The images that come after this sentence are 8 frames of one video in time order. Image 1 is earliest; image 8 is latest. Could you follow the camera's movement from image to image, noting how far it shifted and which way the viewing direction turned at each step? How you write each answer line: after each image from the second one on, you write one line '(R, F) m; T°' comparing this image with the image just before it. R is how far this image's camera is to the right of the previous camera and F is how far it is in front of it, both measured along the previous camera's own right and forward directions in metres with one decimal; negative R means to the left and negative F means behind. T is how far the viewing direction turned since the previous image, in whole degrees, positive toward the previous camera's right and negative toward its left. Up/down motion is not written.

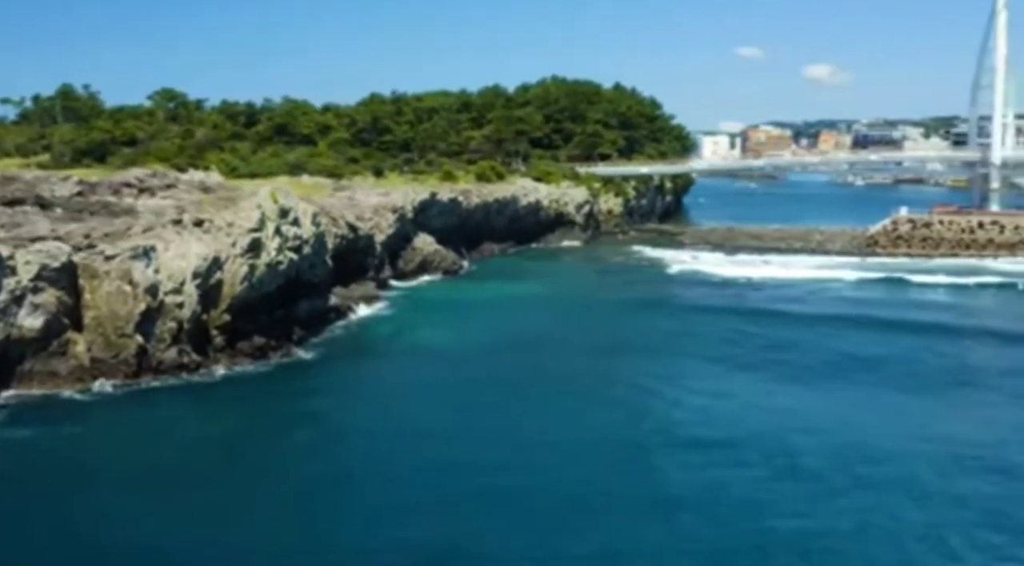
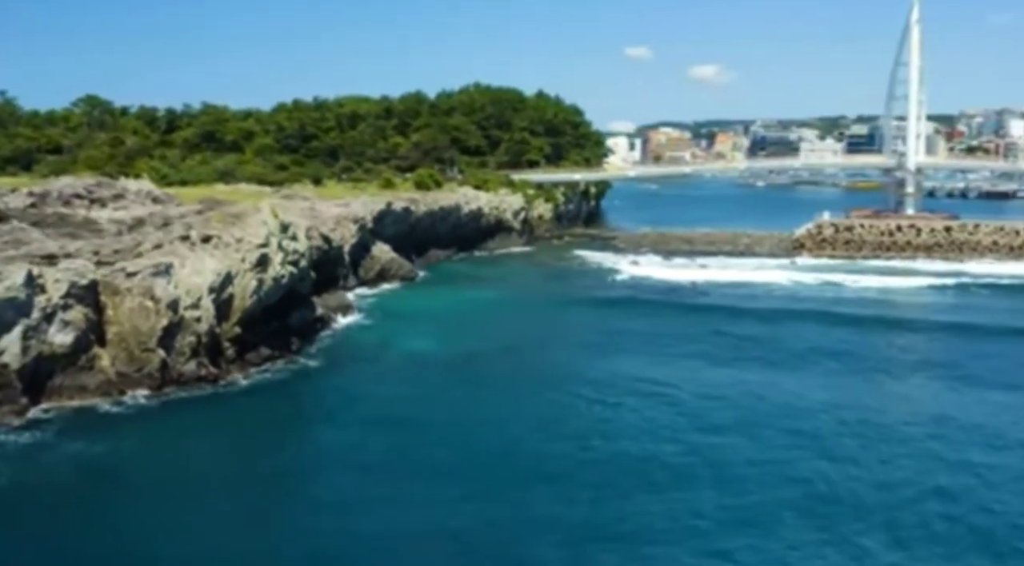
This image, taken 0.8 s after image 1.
(-1.6, -0.9) m; +5°
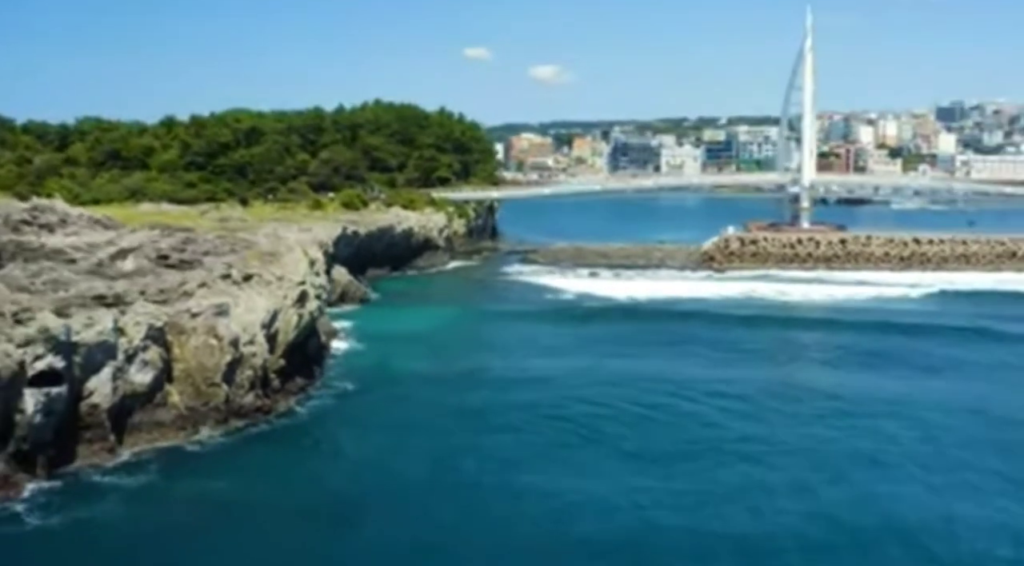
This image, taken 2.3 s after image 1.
(-2.8, -1.5) m; +7°
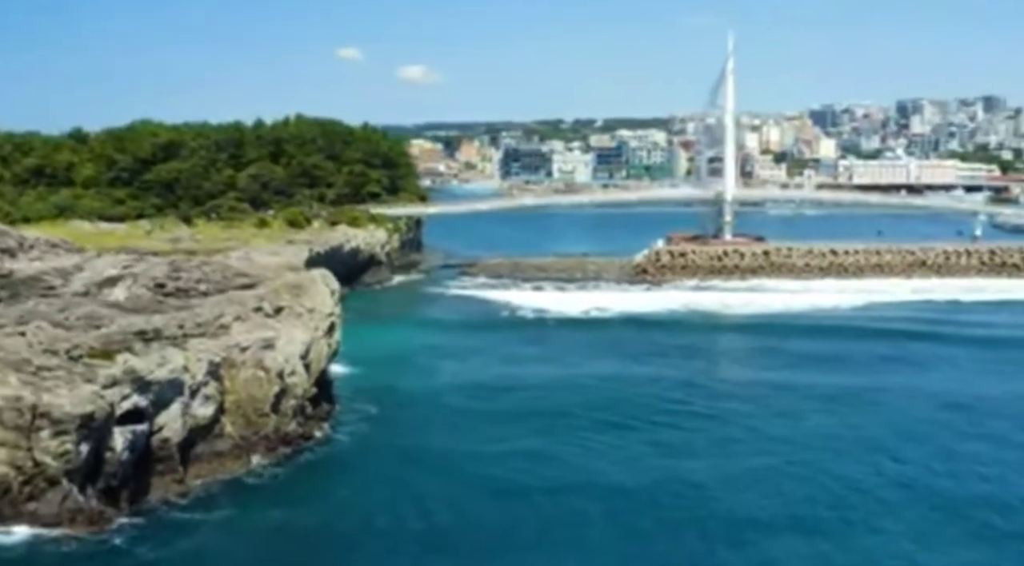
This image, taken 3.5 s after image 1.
(-2.4, -1.2) m; +6°
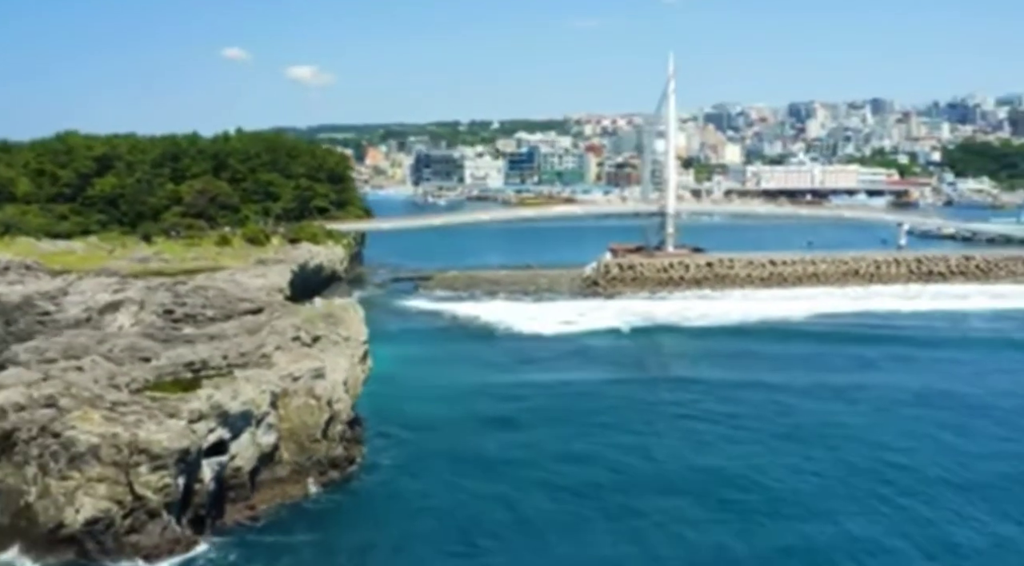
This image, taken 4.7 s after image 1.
(-2.2, -1.0) m; +5°
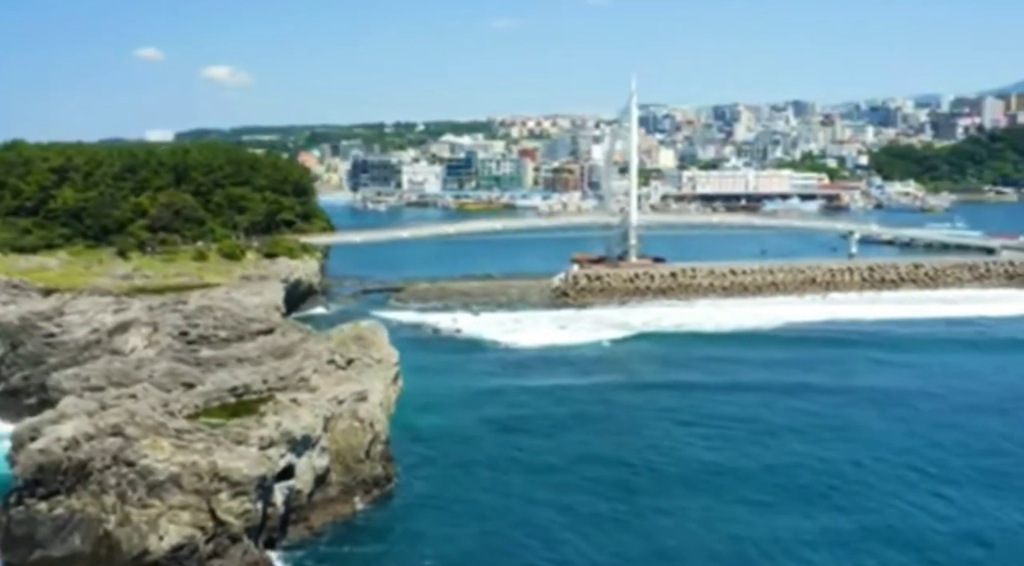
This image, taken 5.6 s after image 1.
(-1.8, -0.8) m; +3°
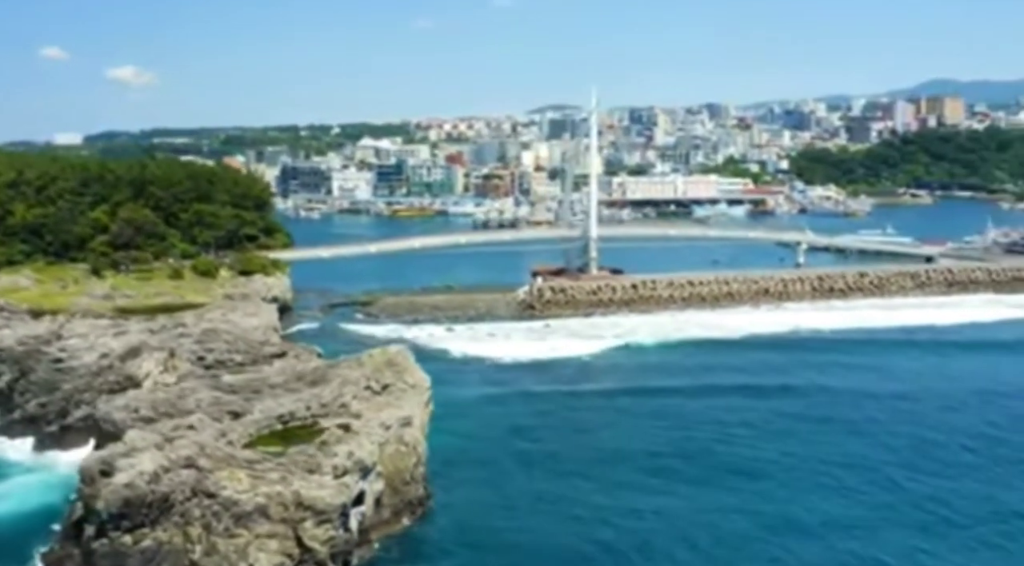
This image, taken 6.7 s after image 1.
(-2.1, -0.9) m; +4°
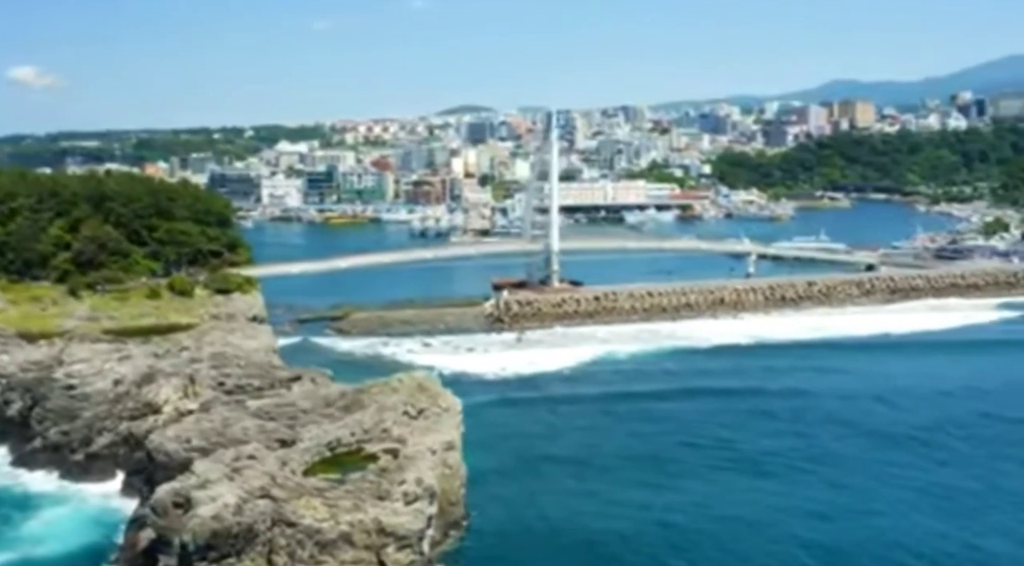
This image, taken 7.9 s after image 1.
(-2.2, -0.9) m; +4°
